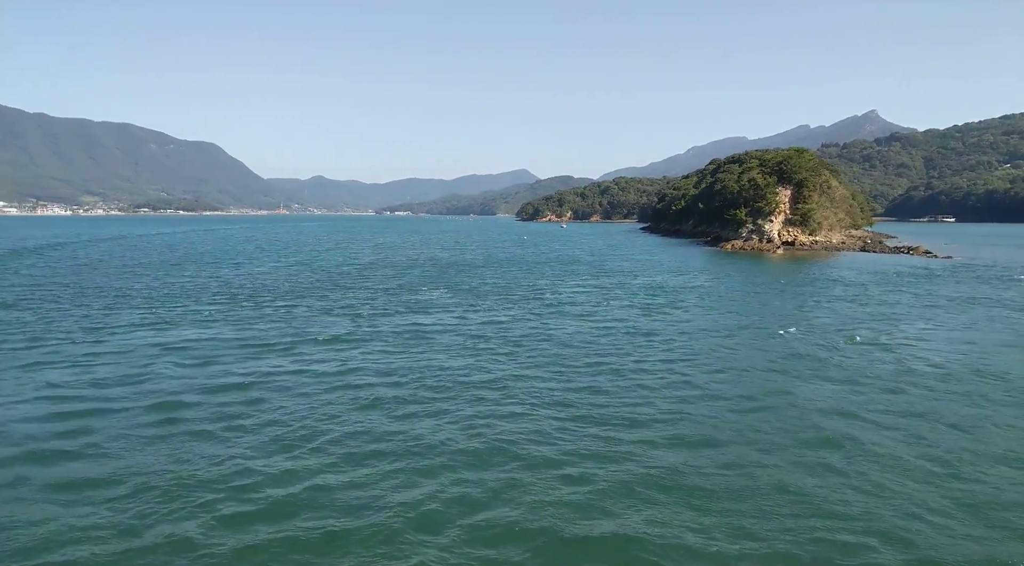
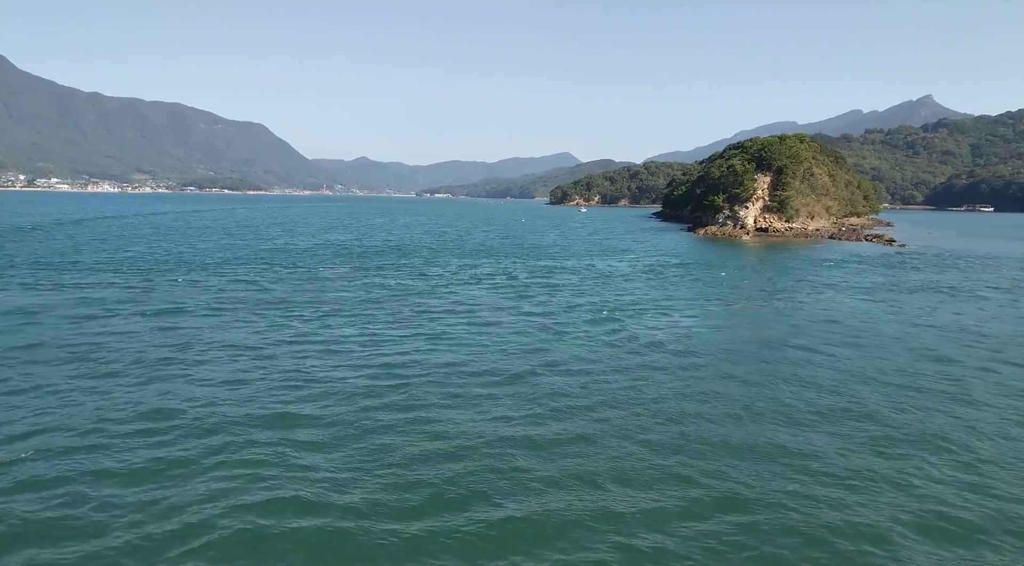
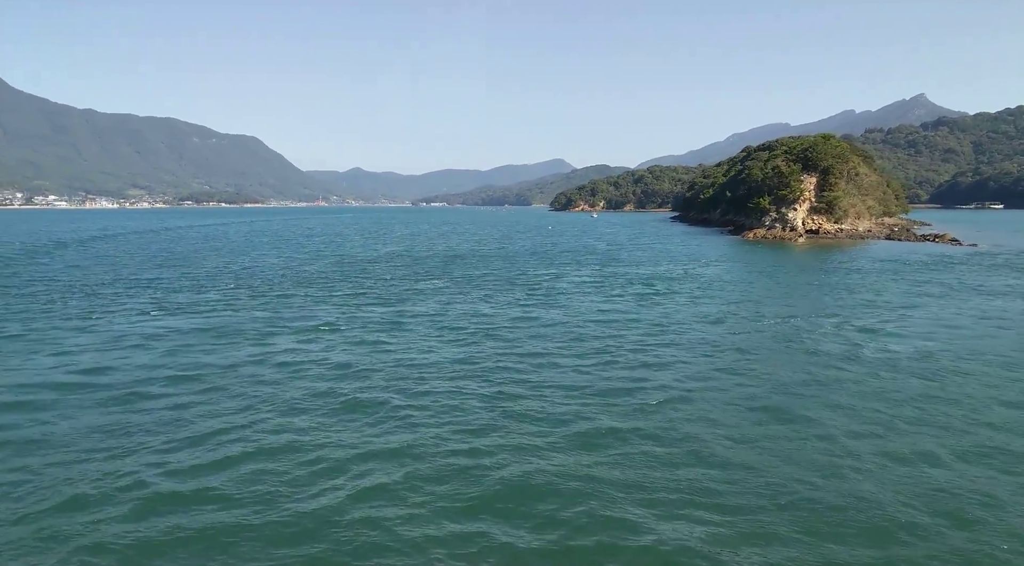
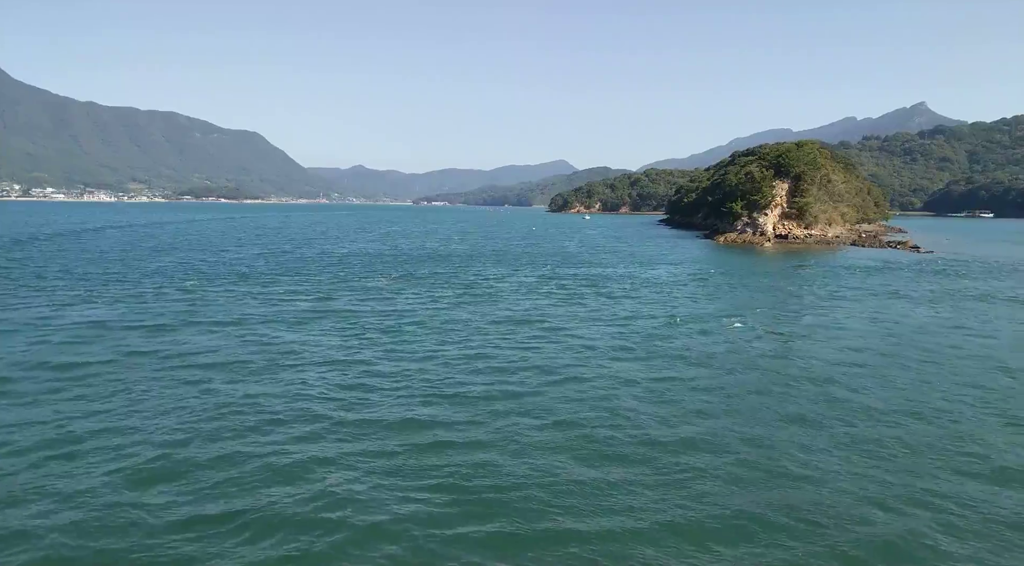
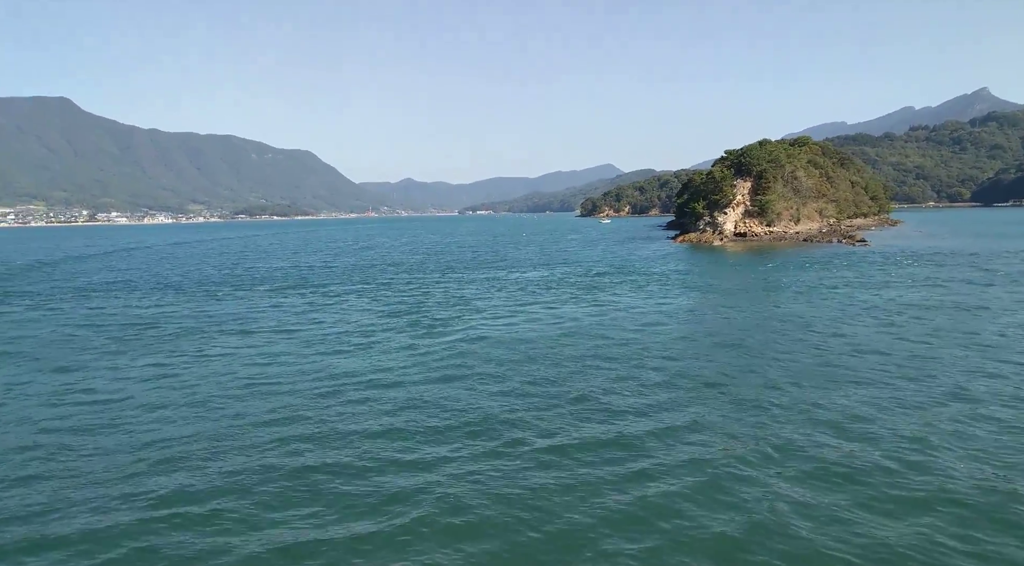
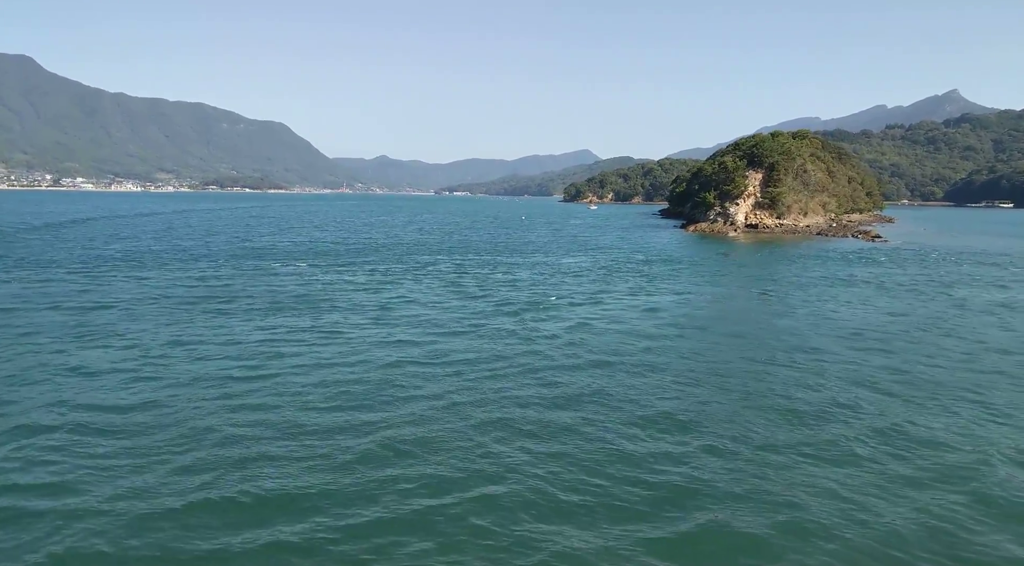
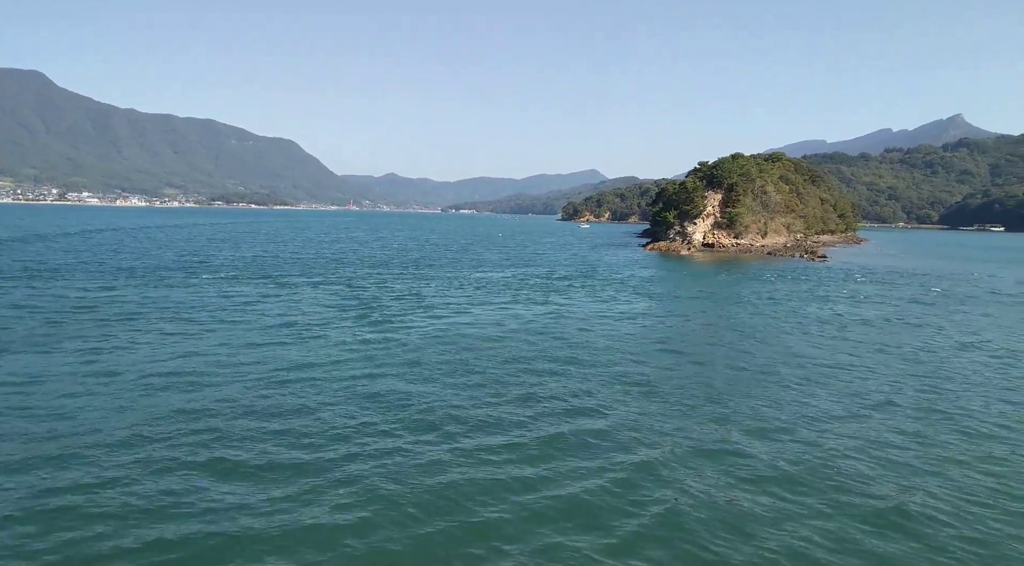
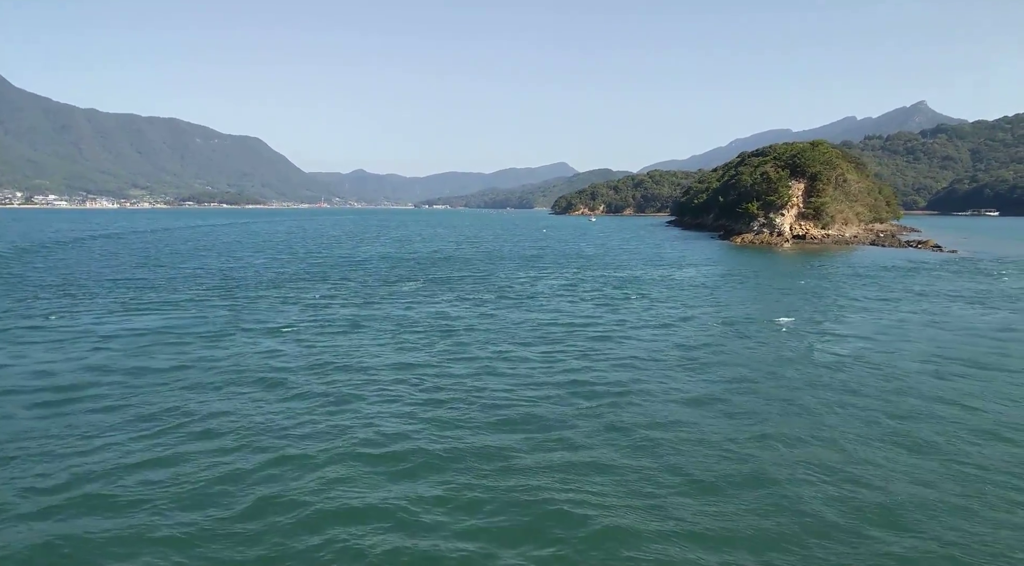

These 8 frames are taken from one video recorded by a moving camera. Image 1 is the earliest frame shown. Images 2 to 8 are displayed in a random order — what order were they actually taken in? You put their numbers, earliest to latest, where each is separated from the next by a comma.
3, 8, 4, 2, 6, 5, 7
